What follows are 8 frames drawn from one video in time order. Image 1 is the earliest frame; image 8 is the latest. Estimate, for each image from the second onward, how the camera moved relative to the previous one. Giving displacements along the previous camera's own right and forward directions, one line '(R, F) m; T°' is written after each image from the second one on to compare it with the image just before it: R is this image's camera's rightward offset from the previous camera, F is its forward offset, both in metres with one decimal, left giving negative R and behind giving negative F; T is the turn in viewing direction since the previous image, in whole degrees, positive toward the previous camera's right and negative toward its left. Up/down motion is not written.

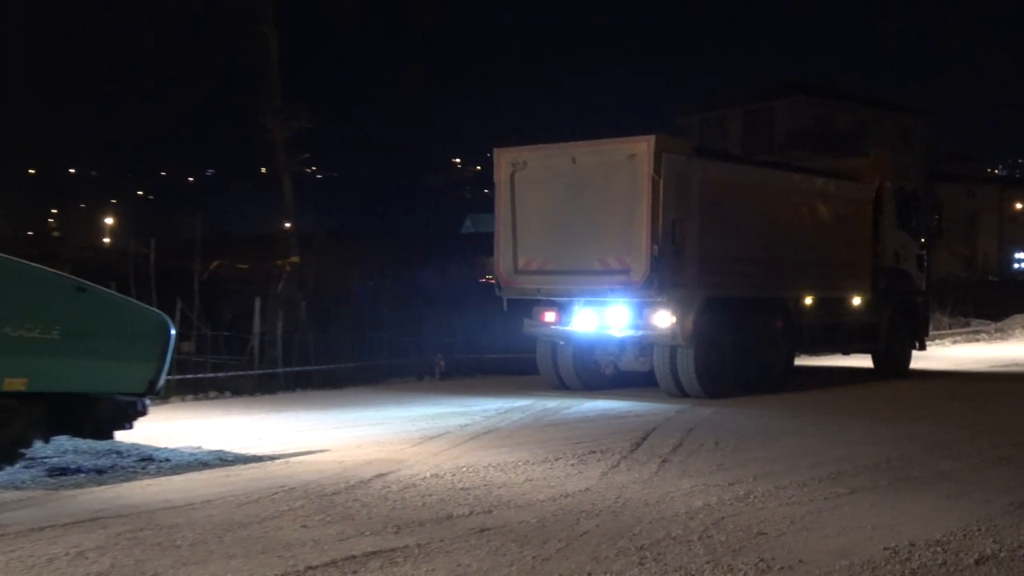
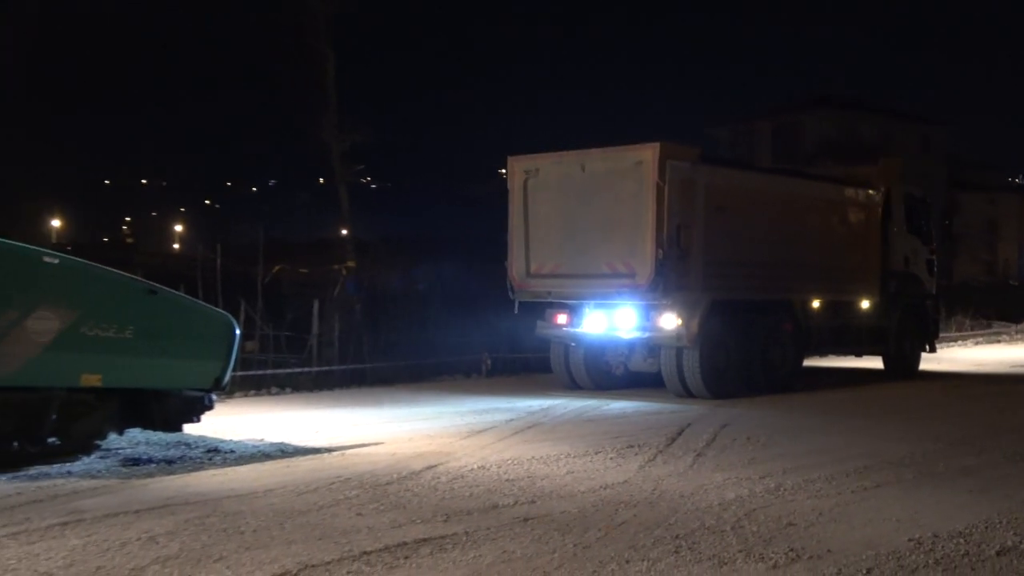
(-0.3, -0.4) m; -1°
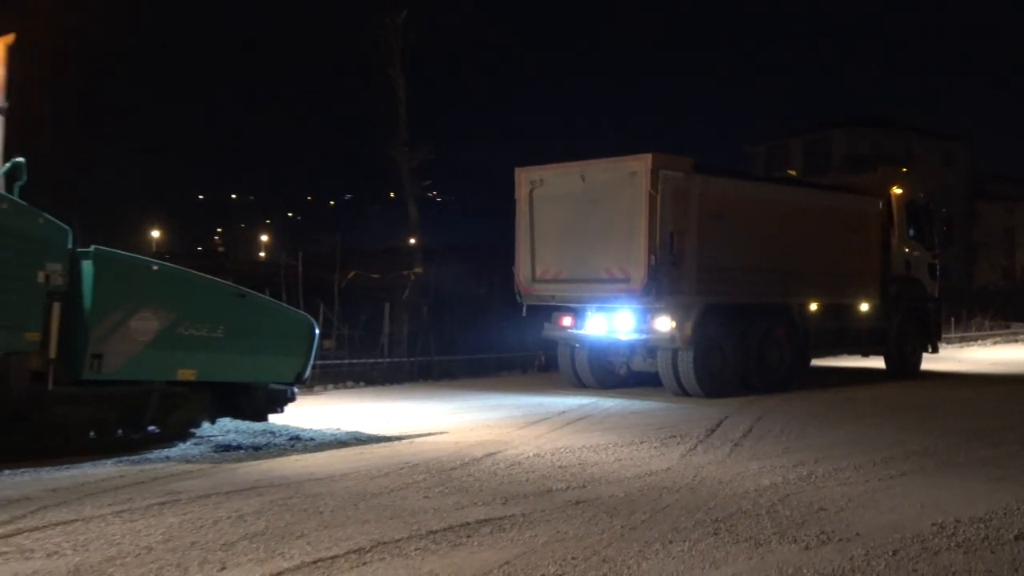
(-0.3, -0.6) m; -2°
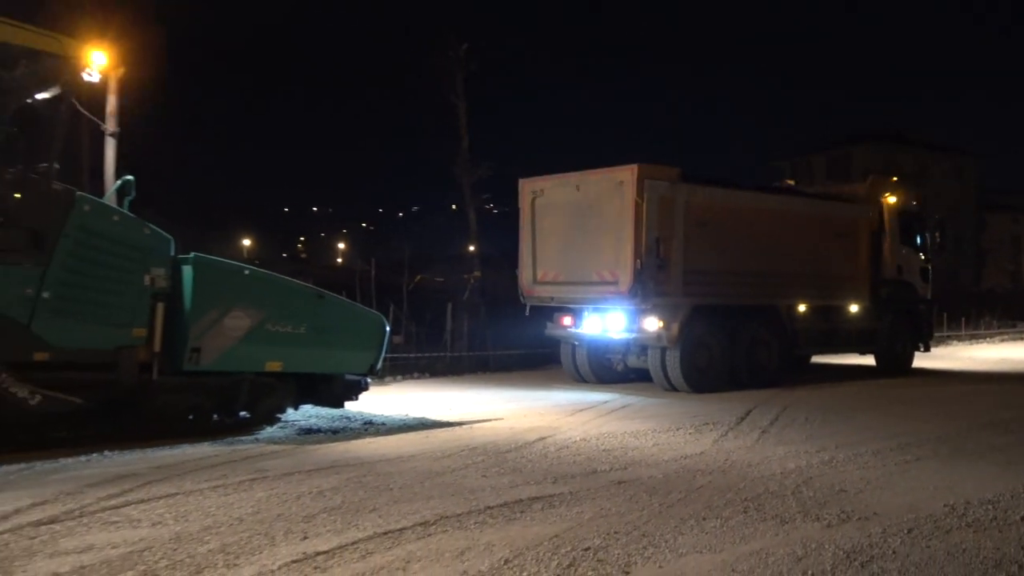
(-0.3, -0.8) m; -2°
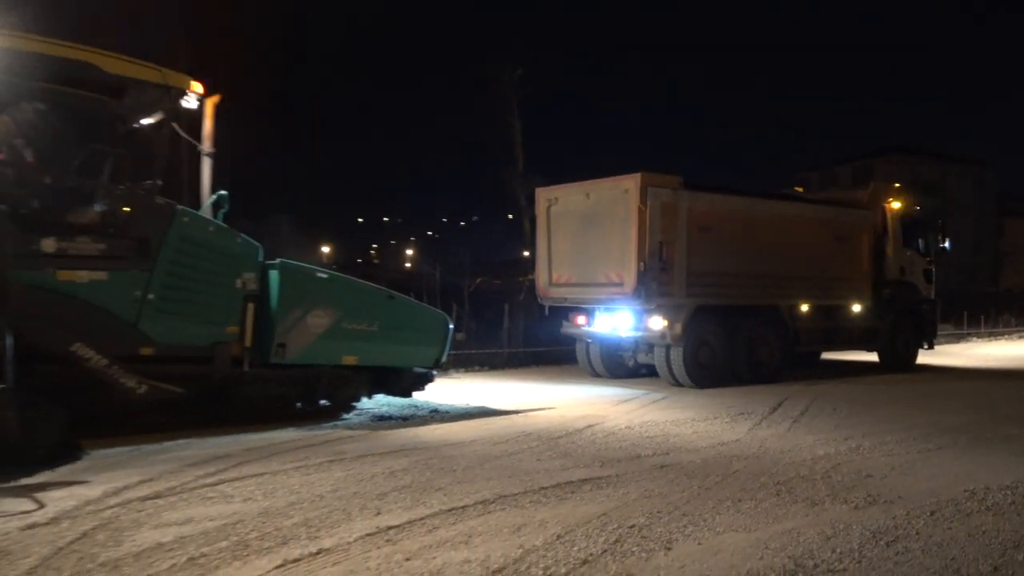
(-0.2, -0.8) m; -3°
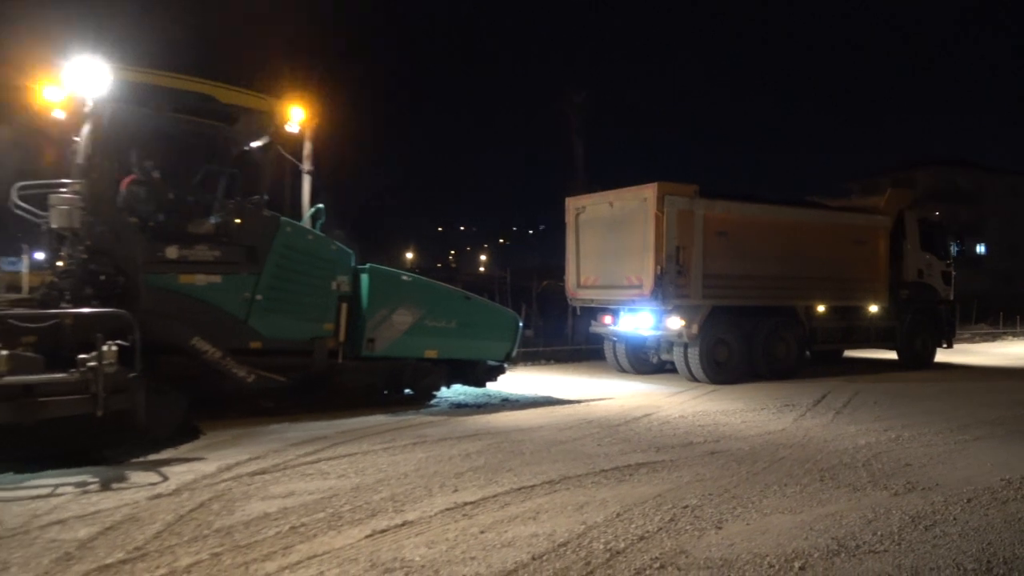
(-0.1, -1.0) m; -4°
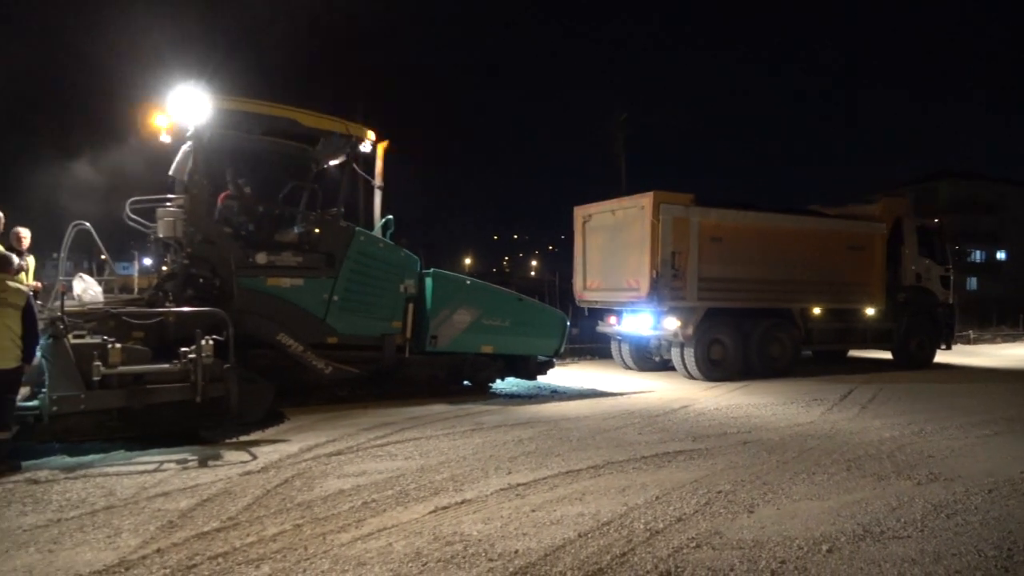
(+0.2, -1.0) m; -5°
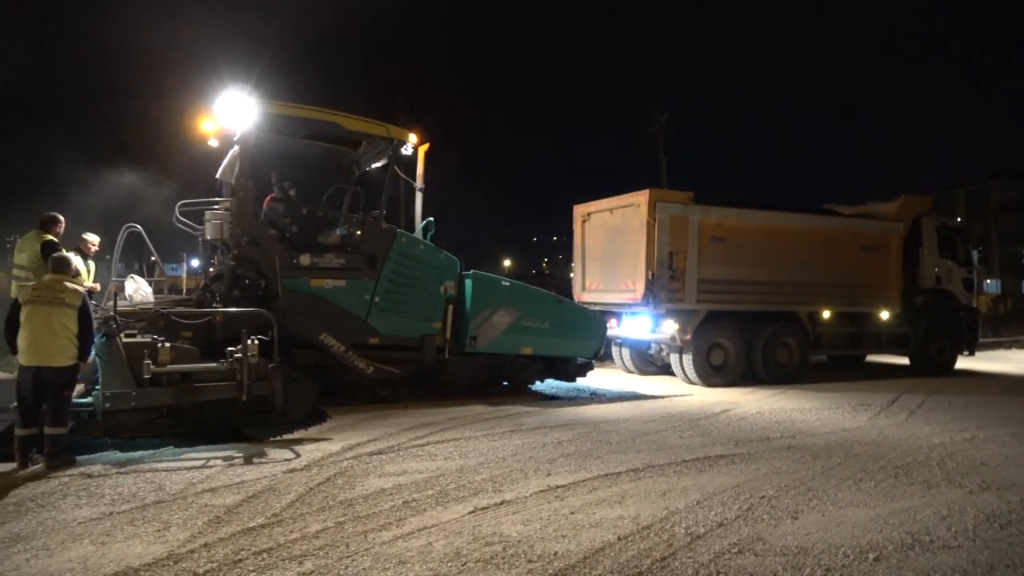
(0.0, 0.0) m; -3°
